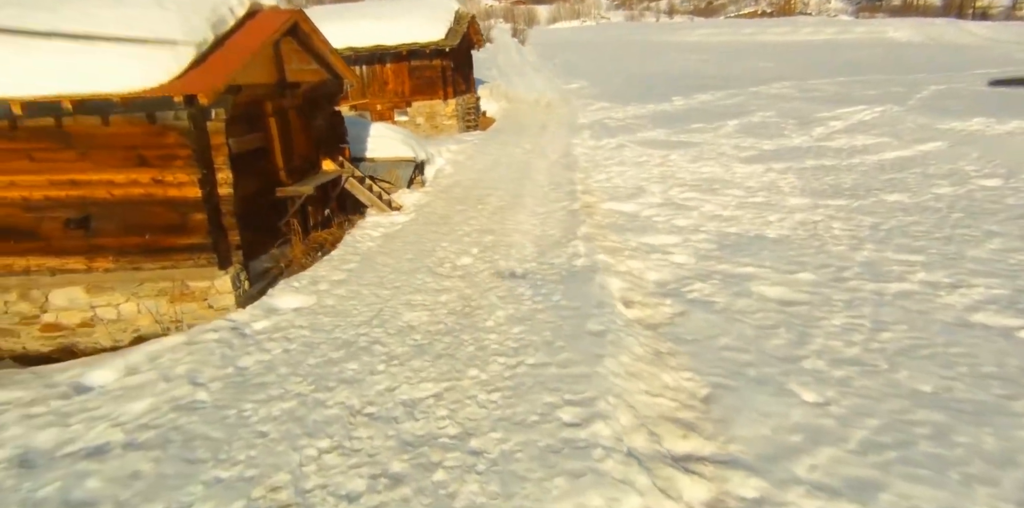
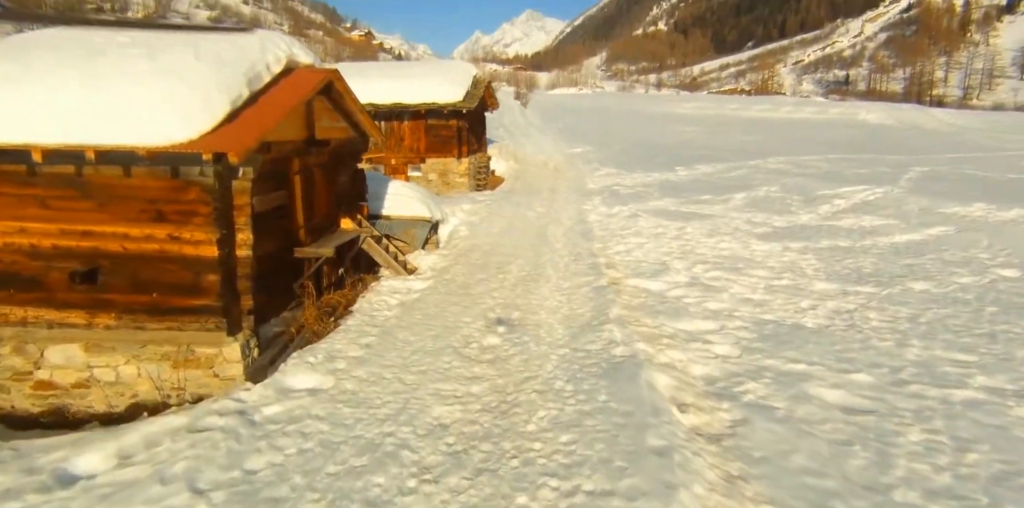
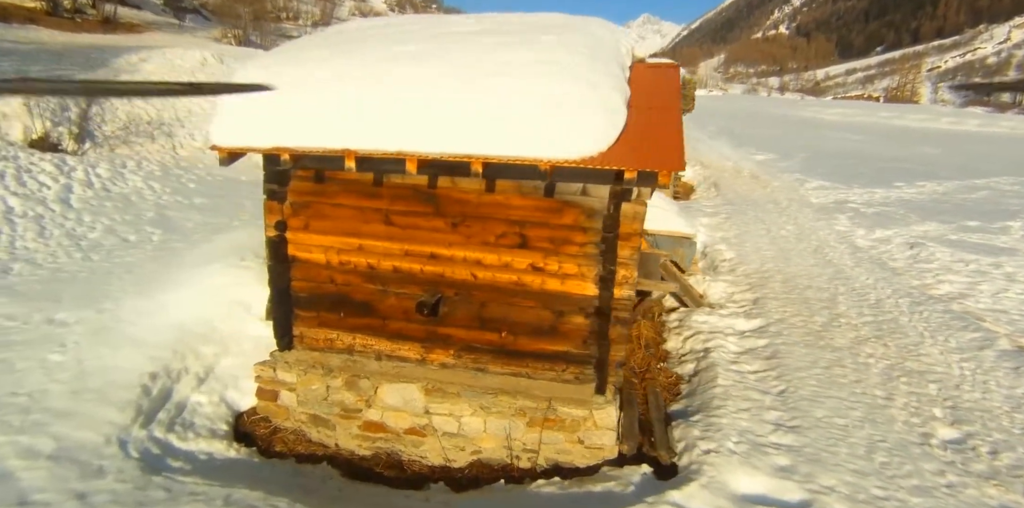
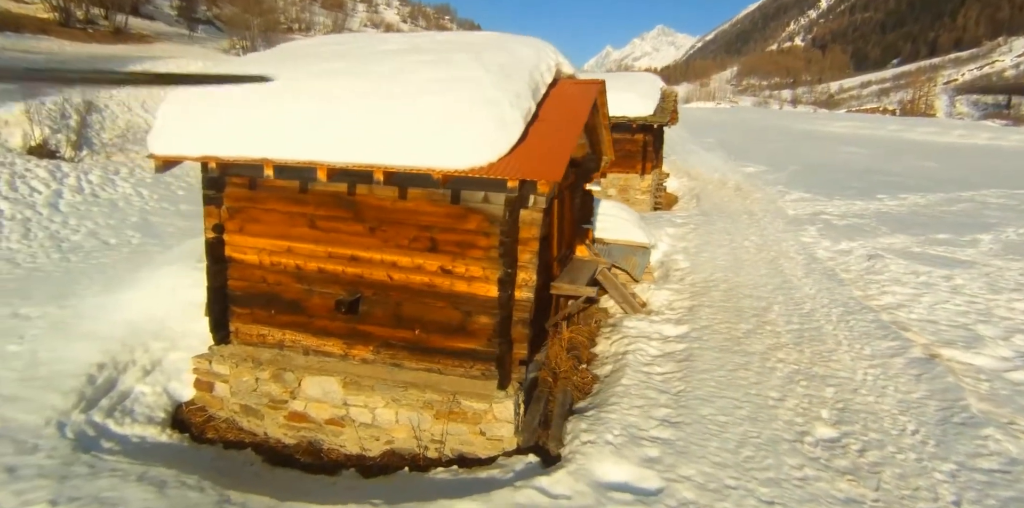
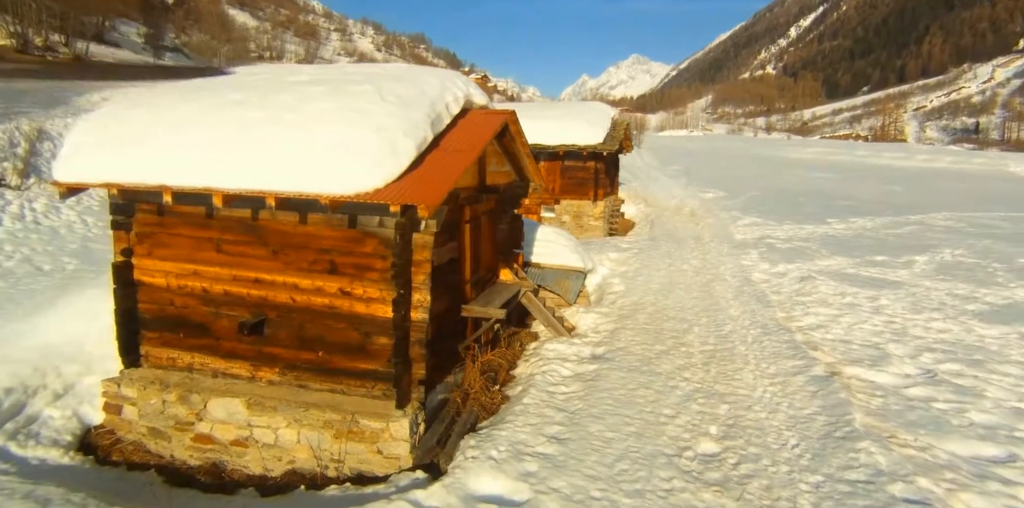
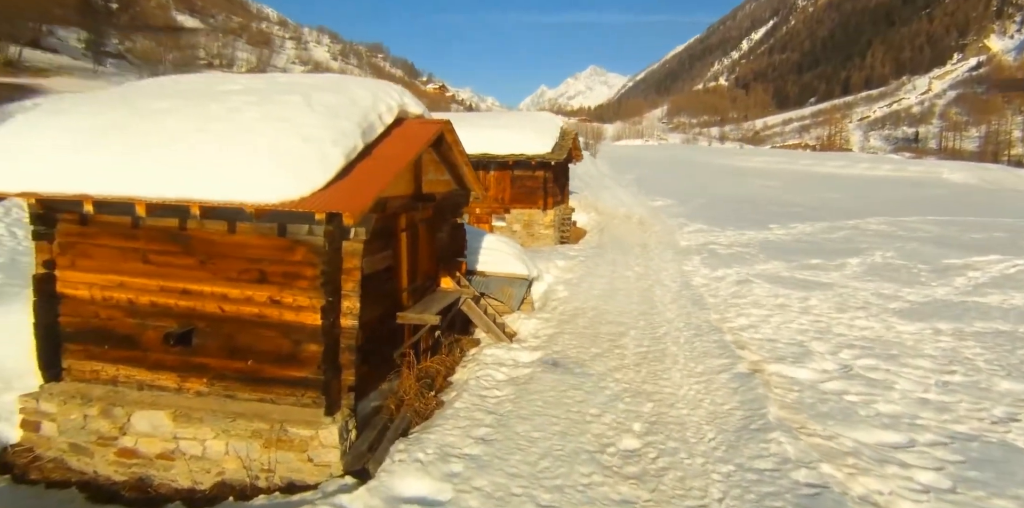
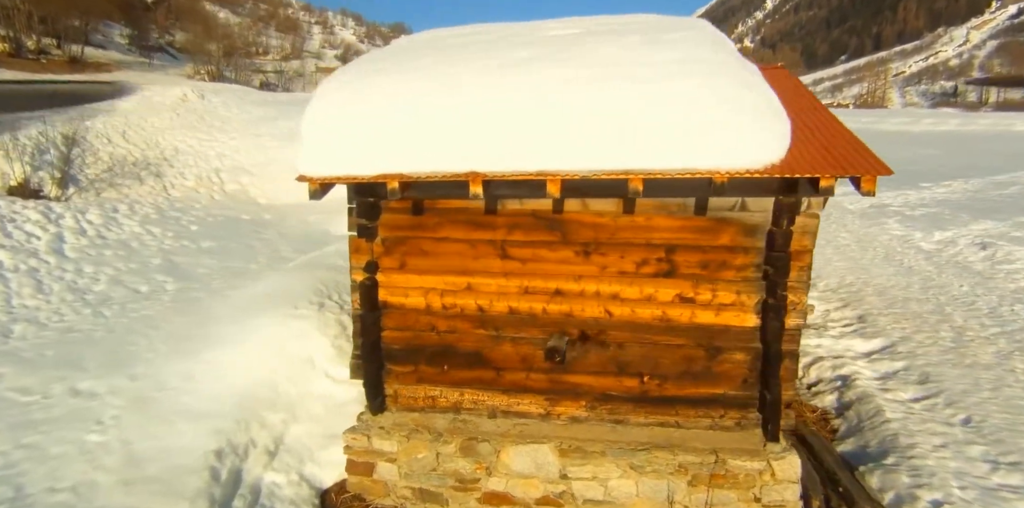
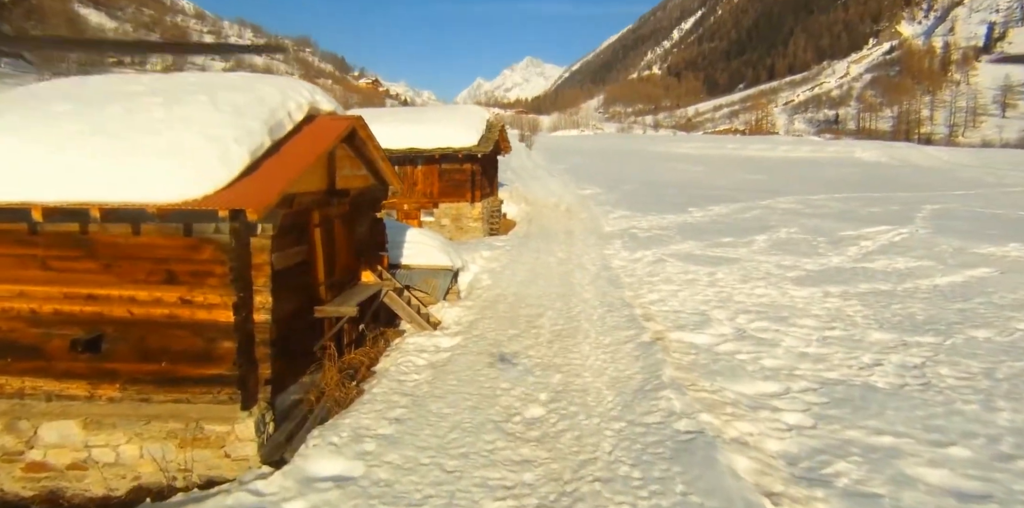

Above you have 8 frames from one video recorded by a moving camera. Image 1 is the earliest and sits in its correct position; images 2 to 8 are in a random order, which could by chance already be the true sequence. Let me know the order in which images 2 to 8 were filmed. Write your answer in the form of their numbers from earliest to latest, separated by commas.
2, 8, 6, 5, 4, 3, 7
